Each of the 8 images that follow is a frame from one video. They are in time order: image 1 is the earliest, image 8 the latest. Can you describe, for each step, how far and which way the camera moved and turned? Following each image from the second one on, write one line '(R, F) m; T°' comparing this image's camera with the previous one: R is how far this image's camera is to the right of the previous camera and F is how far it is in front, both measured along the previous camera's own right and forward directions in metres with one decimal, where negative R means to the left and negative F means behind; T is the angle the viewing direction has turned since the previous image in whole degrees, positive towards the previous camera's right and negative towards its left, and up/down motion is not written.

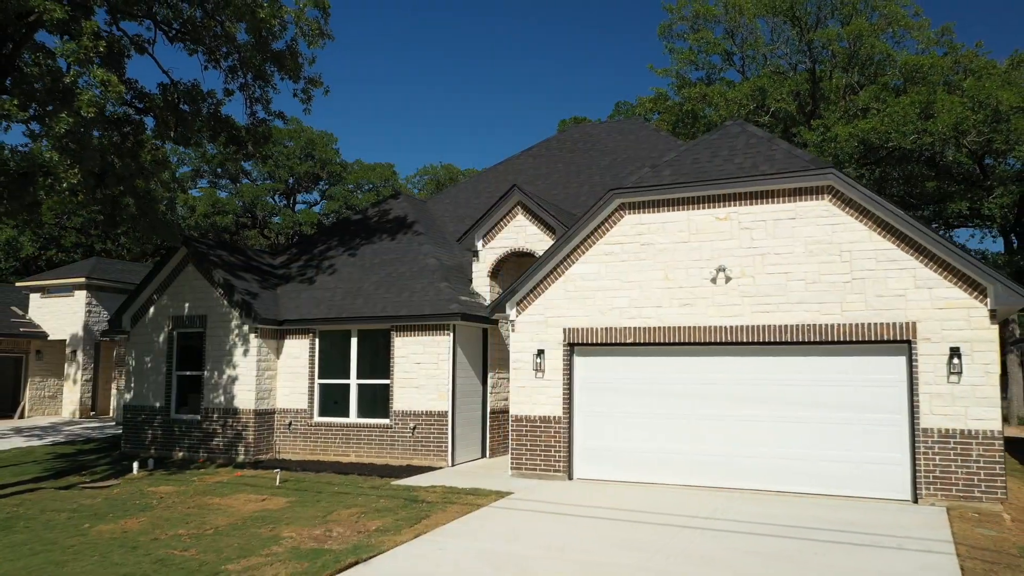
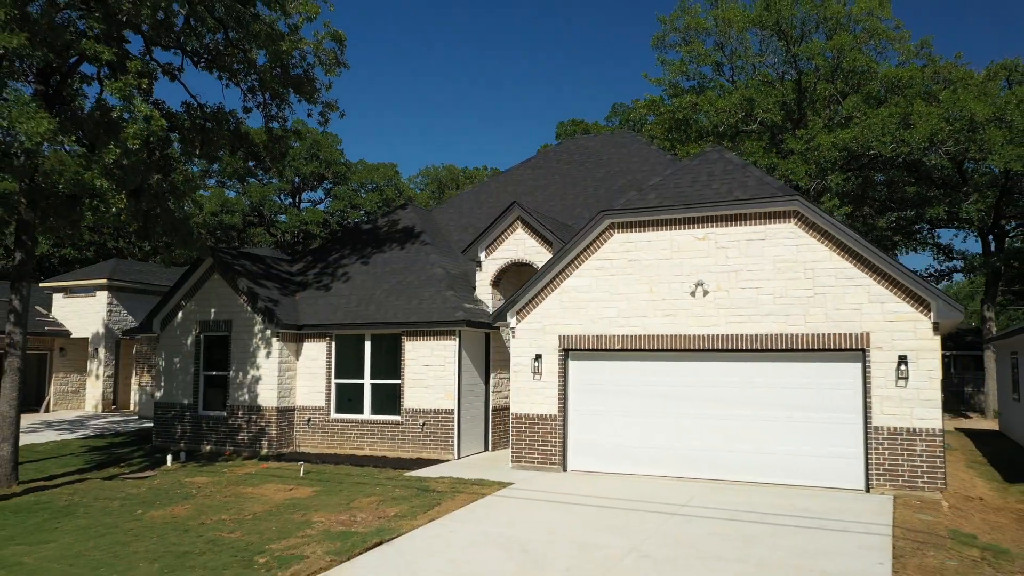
(0.0, -1.2) m; 0°
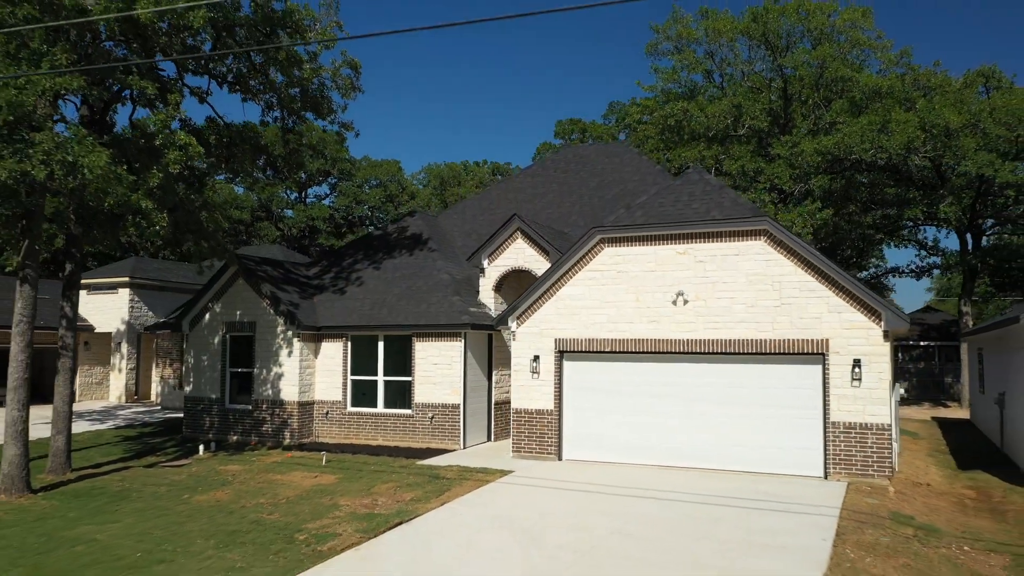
(0.0, -1.4) m; 0°
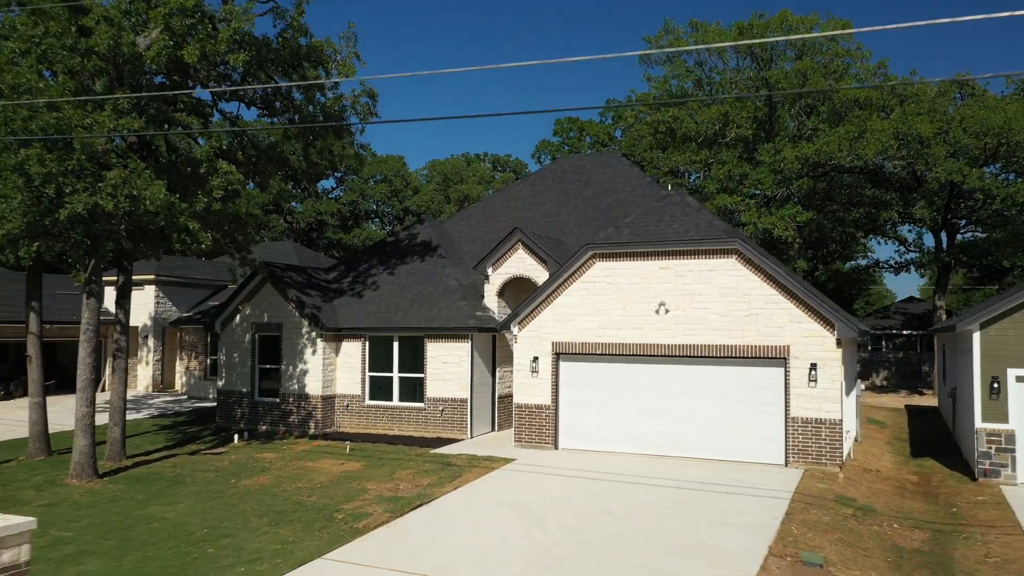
(-0.1, -1.8) m; 0°
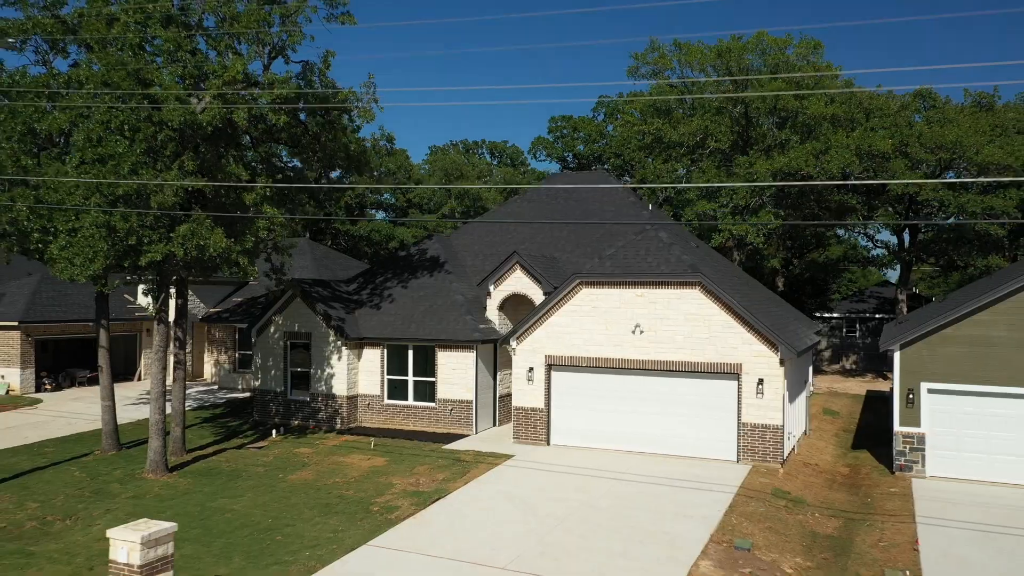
(-0.1, -2.7) m; 0°
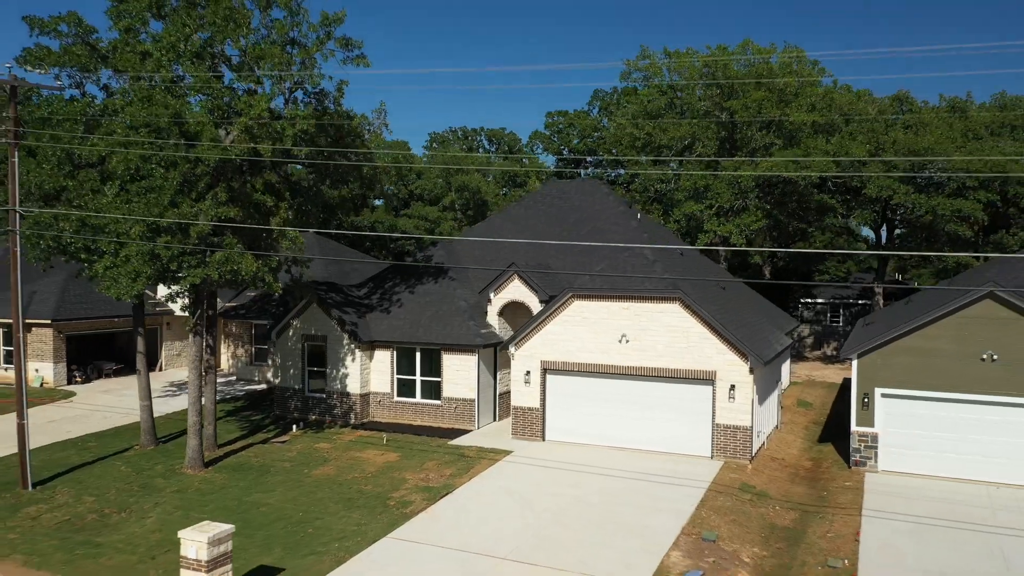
(0.0, -1.9) m; 0°
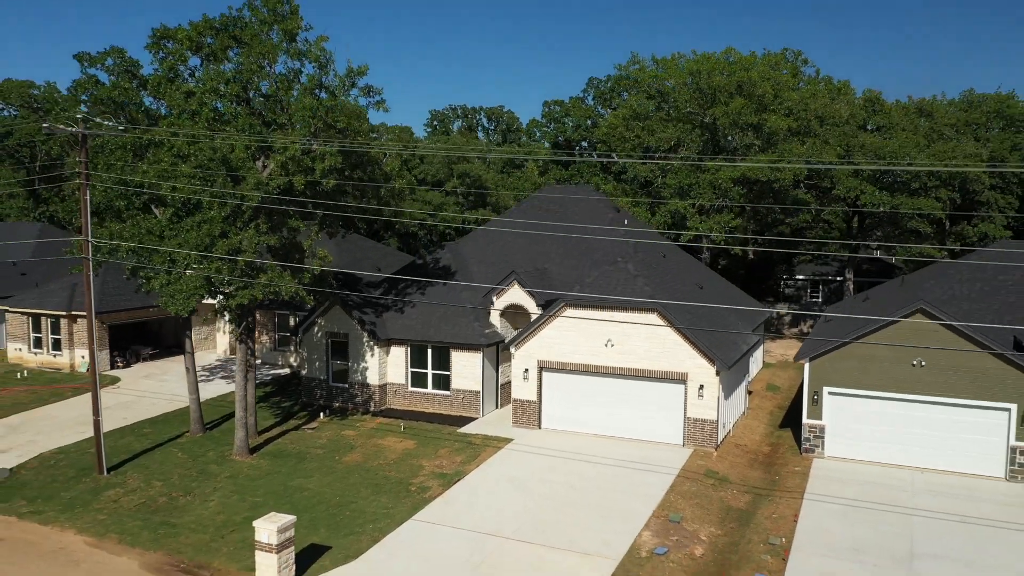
(-0.1, -2.9) m; 0°
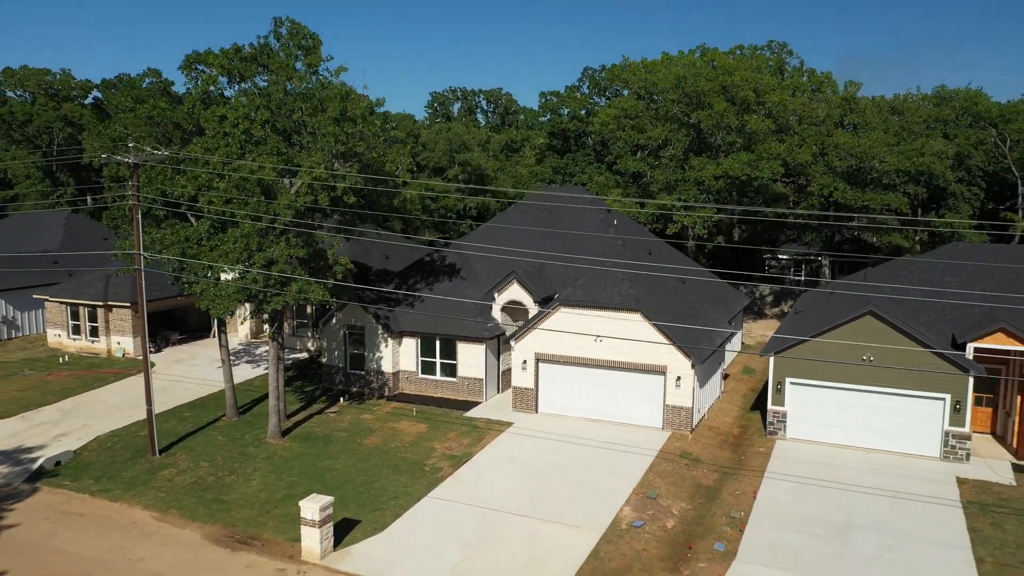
(-0.1, -2.8) m; 0°
